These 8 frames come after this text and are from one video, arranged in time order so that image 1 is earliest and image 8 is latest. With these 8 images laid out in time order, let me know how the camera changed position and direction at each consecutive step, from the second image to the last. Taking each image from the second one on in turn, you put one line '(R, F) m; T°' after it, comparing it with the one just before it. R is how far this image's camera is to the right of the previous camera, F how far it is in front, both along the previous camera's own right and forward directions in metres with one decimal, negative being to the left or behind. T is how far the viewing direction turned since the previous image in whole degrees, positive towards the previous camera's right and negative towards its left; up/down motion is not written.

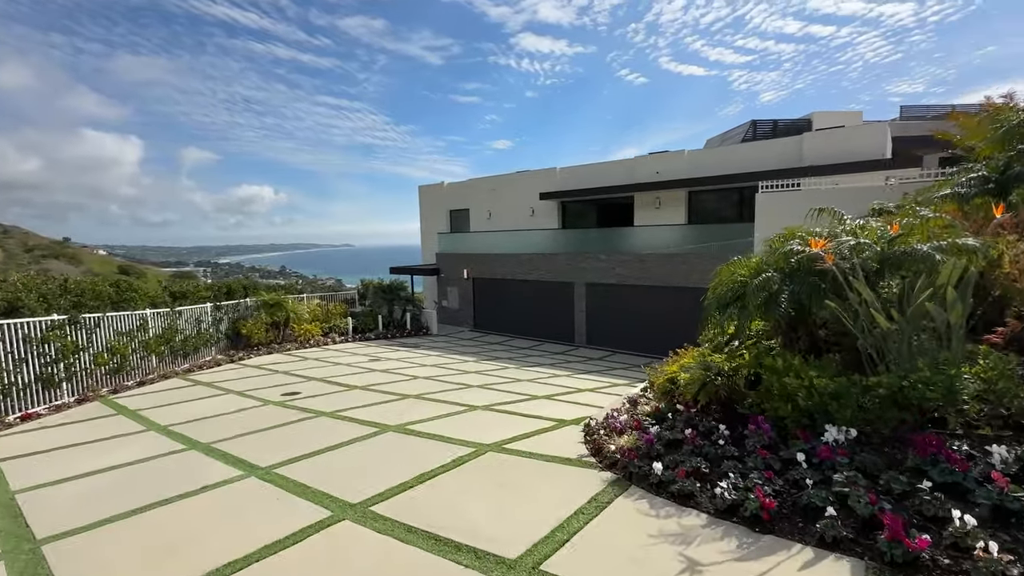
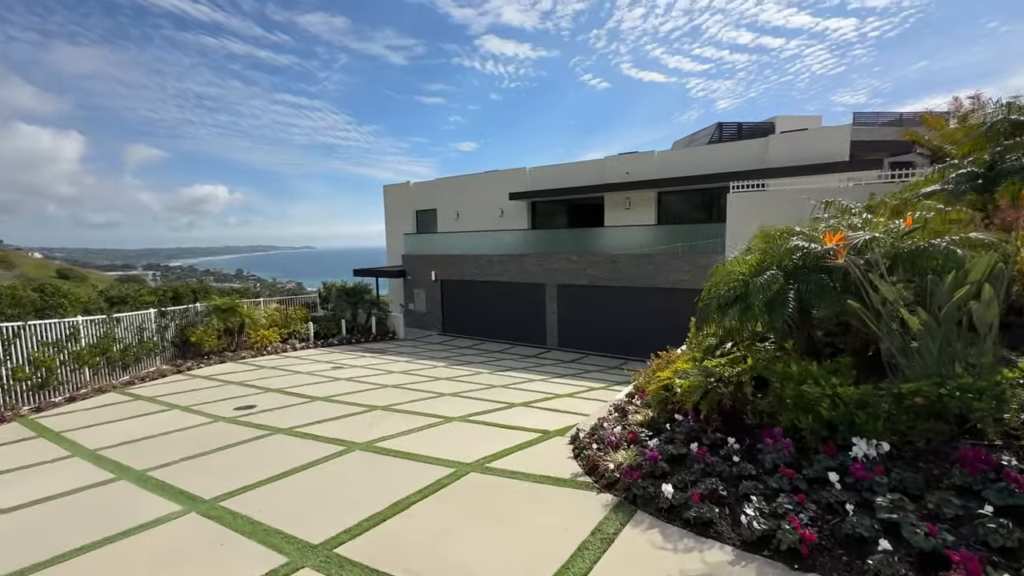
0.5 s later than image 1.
(-0.1, +0.4) m; +4°
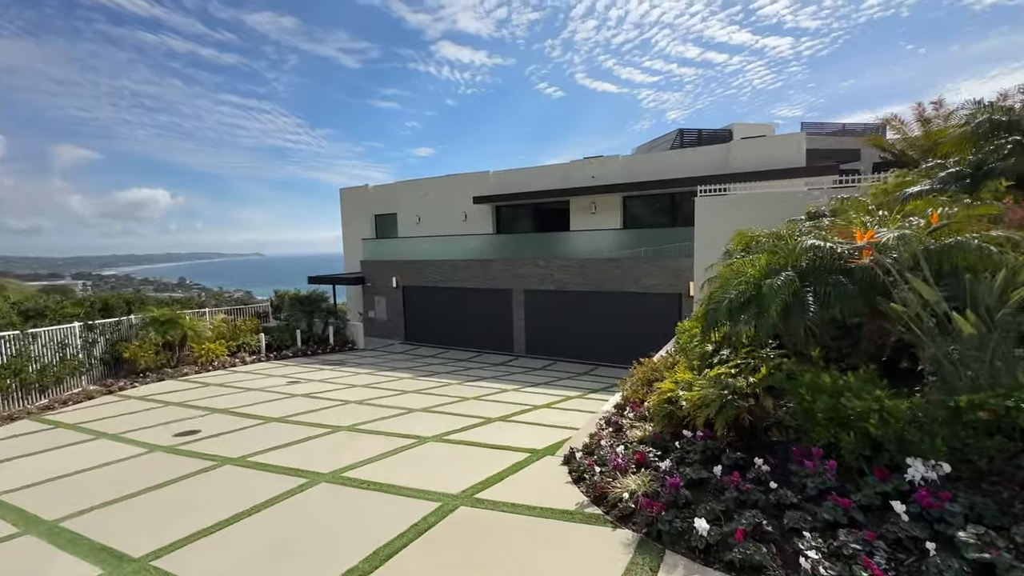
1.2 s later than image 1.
(-0.2, +0.4) m; +5°
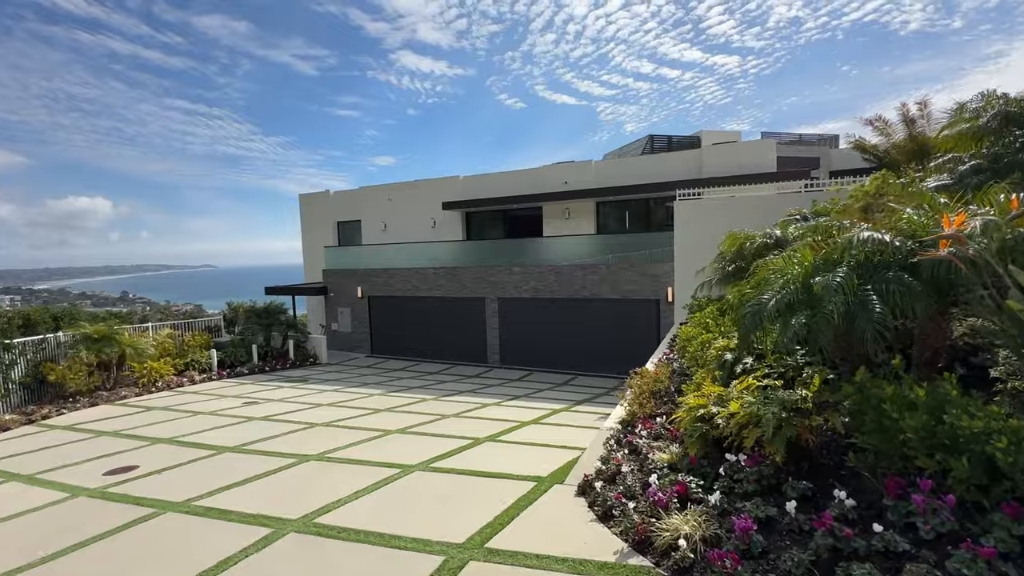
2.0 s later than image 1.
(-0.3, +0.5) m; +4°
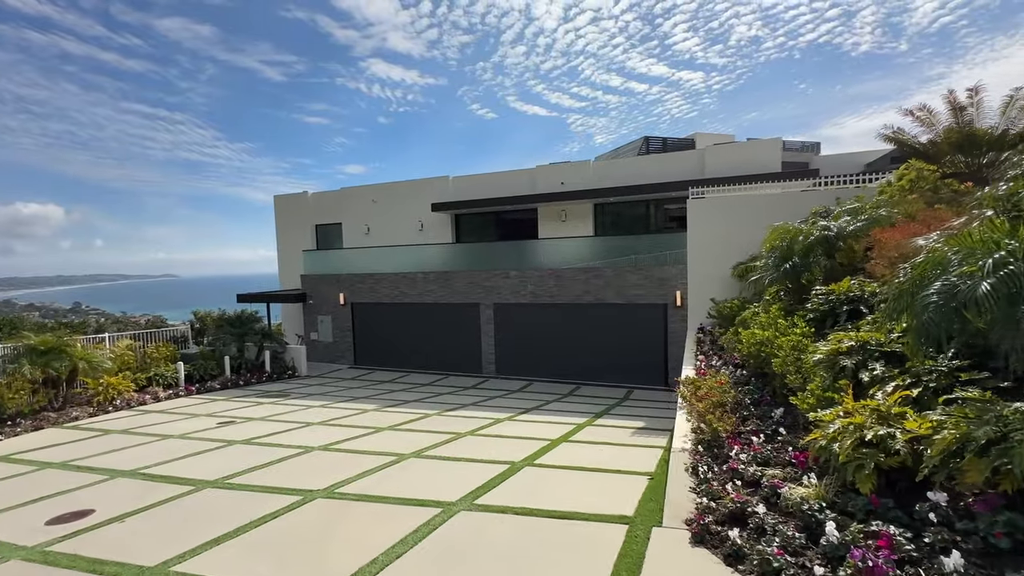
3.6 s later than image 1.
(-0.7, +0.8) m; +3°
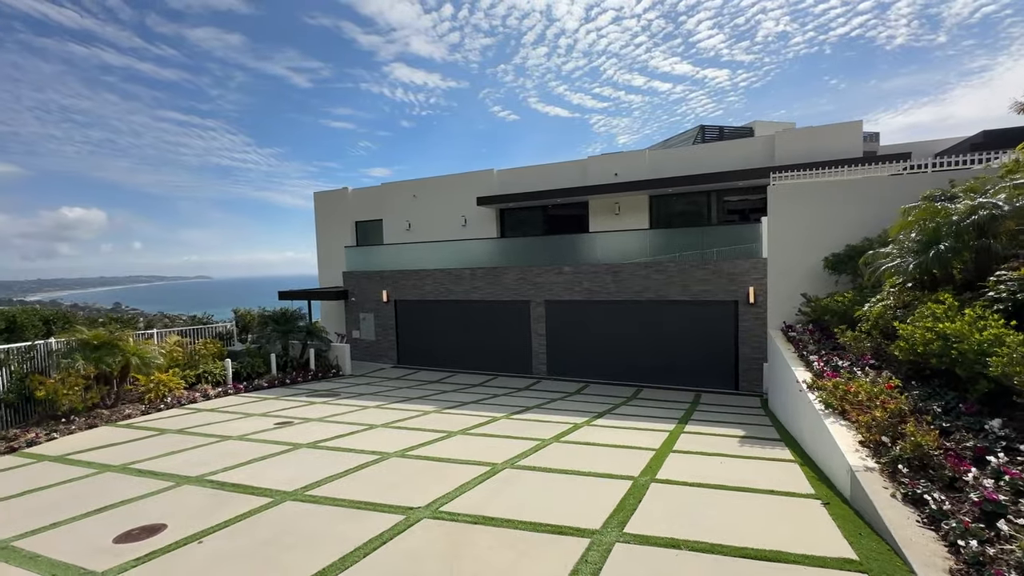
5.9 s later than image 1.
(-0.8, +0.6) m; -3°
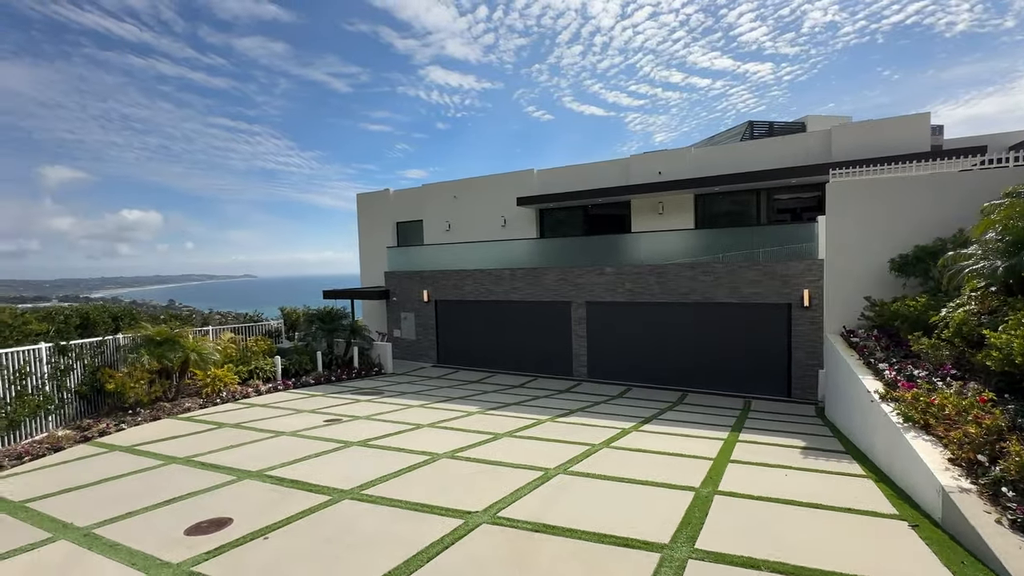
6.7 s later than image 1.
(-0.2, +0.1) m; -4°
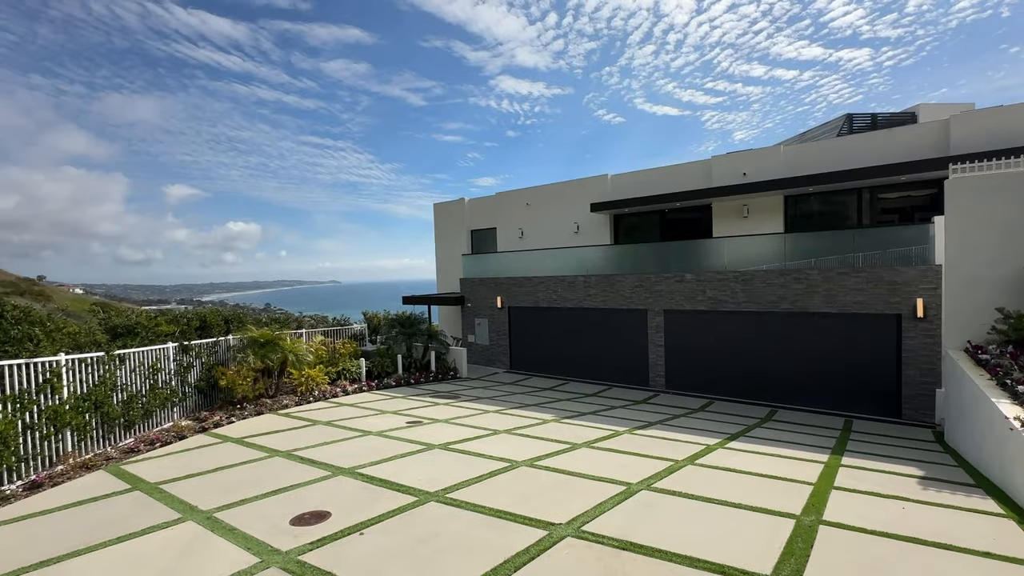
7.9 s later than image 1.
(-0.1, 0.0) m; -8°
